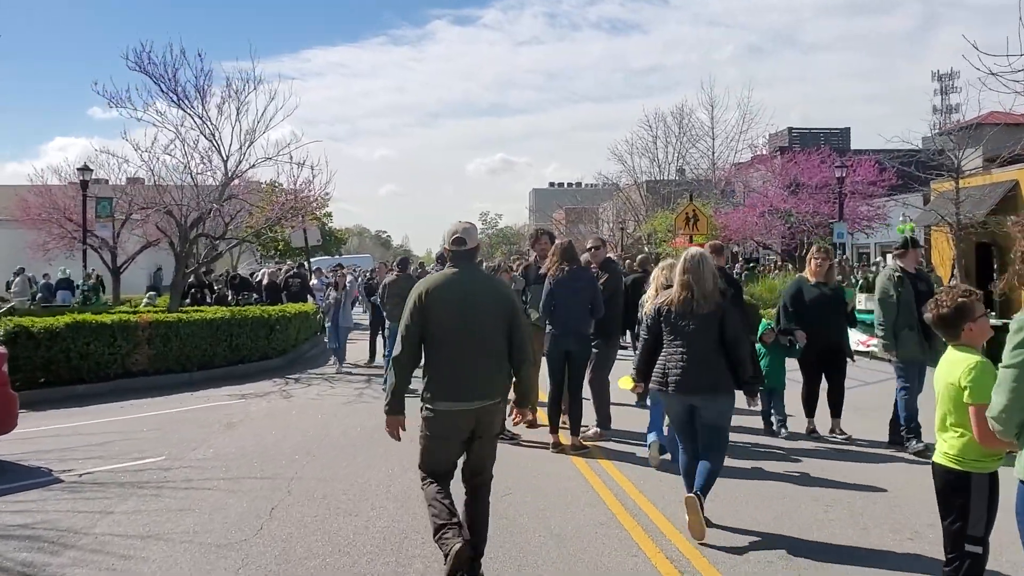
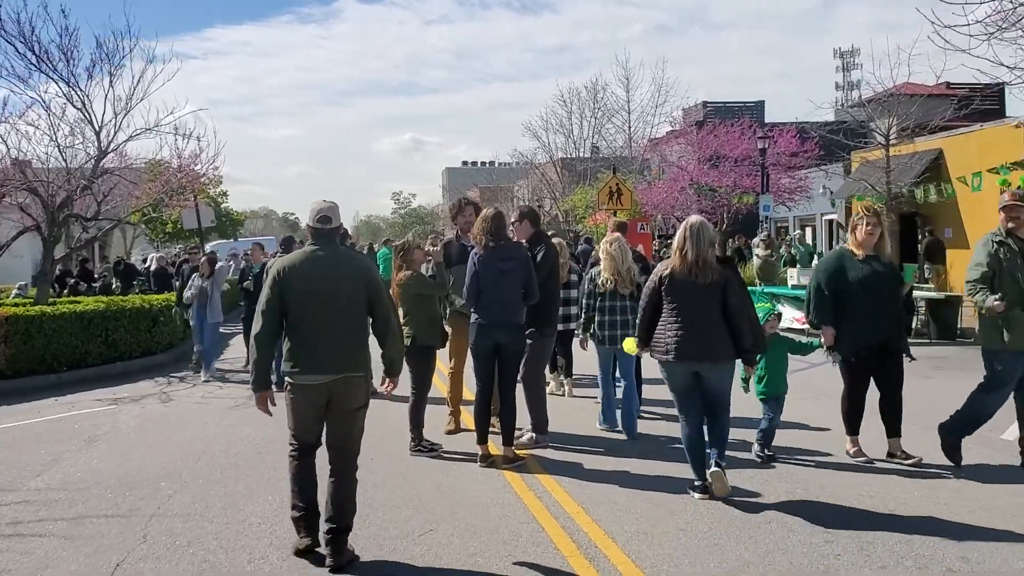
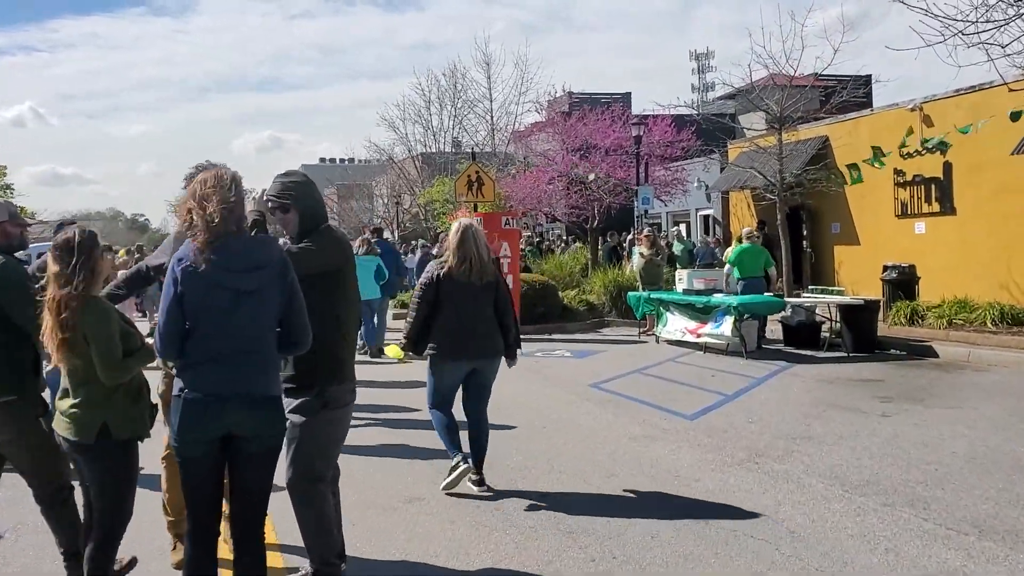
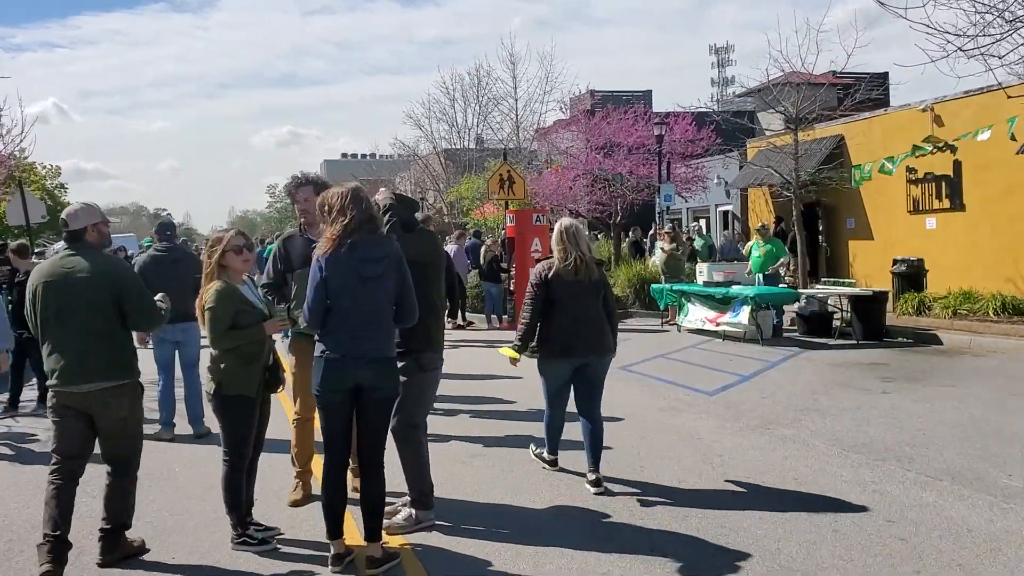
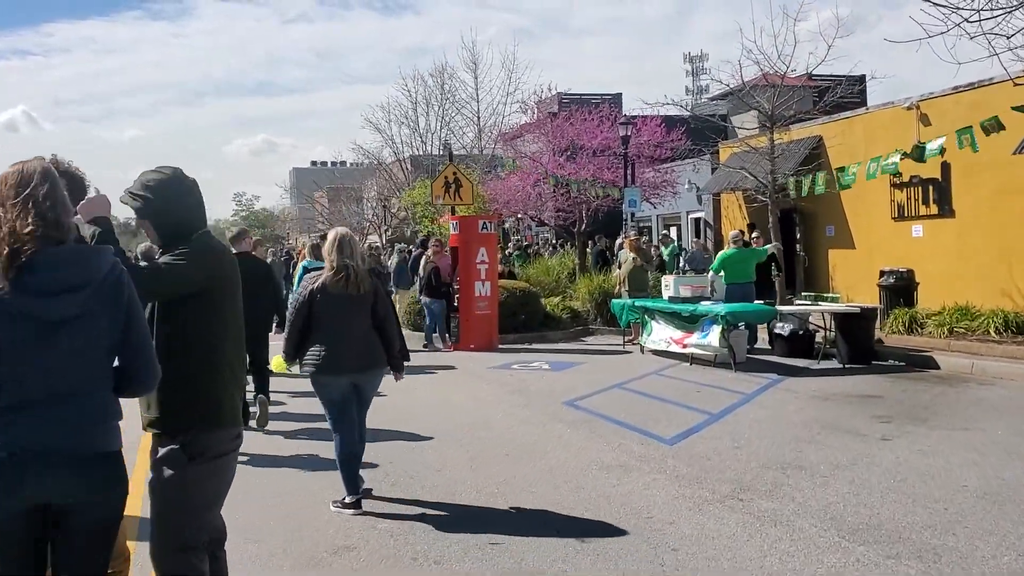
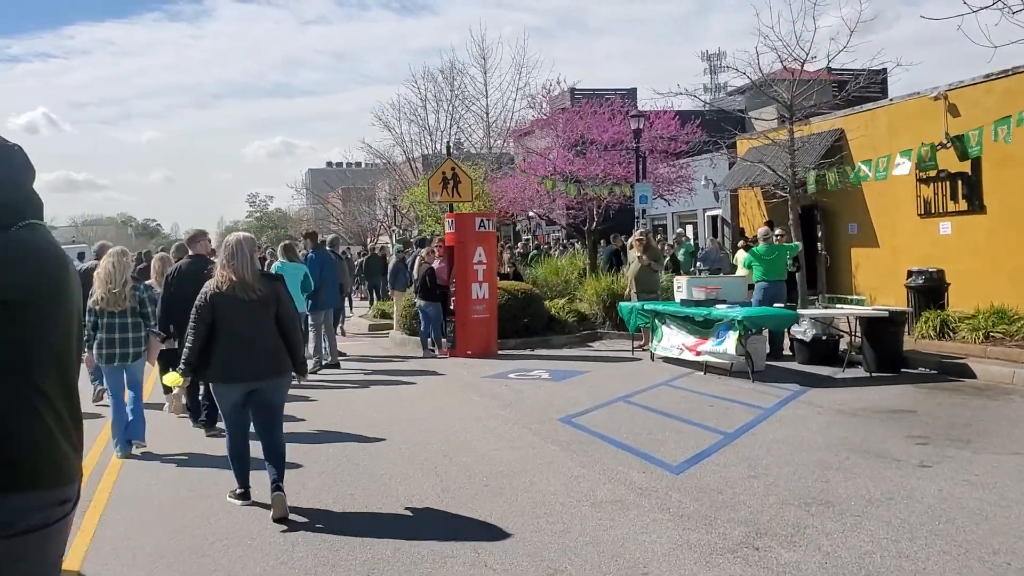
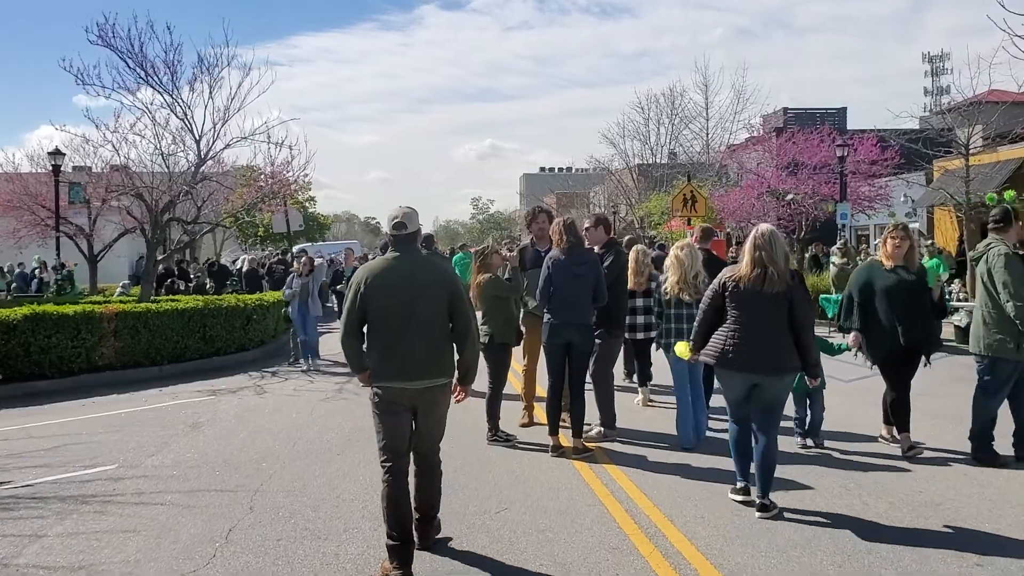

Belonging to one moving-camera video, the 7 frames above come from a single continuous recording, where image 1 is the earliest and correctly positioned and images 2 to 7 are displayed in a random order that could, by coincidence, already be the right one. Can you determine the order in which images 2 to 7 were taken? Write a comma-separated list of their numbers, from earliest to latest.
7, 2, 4, 3, 5, 6
